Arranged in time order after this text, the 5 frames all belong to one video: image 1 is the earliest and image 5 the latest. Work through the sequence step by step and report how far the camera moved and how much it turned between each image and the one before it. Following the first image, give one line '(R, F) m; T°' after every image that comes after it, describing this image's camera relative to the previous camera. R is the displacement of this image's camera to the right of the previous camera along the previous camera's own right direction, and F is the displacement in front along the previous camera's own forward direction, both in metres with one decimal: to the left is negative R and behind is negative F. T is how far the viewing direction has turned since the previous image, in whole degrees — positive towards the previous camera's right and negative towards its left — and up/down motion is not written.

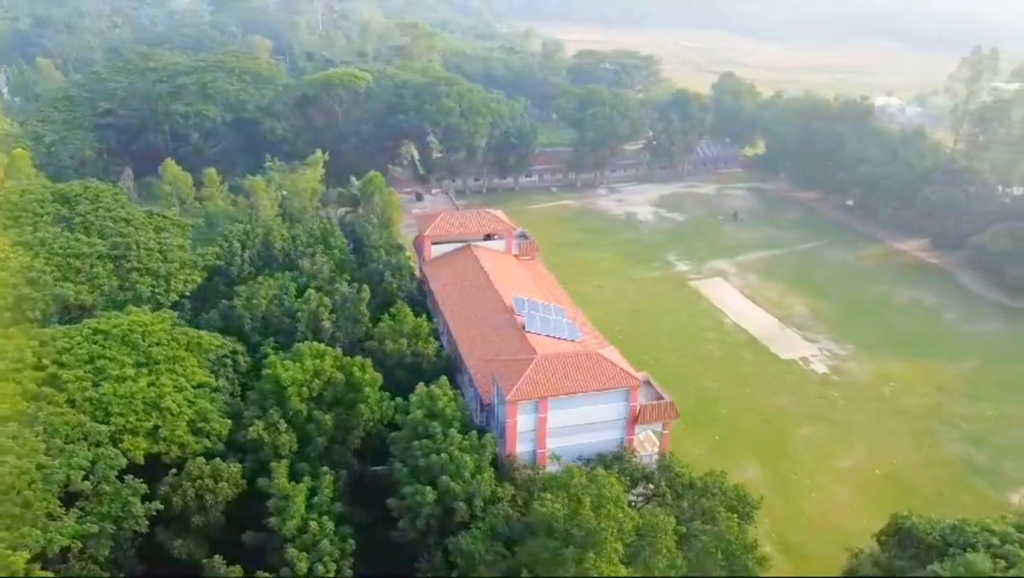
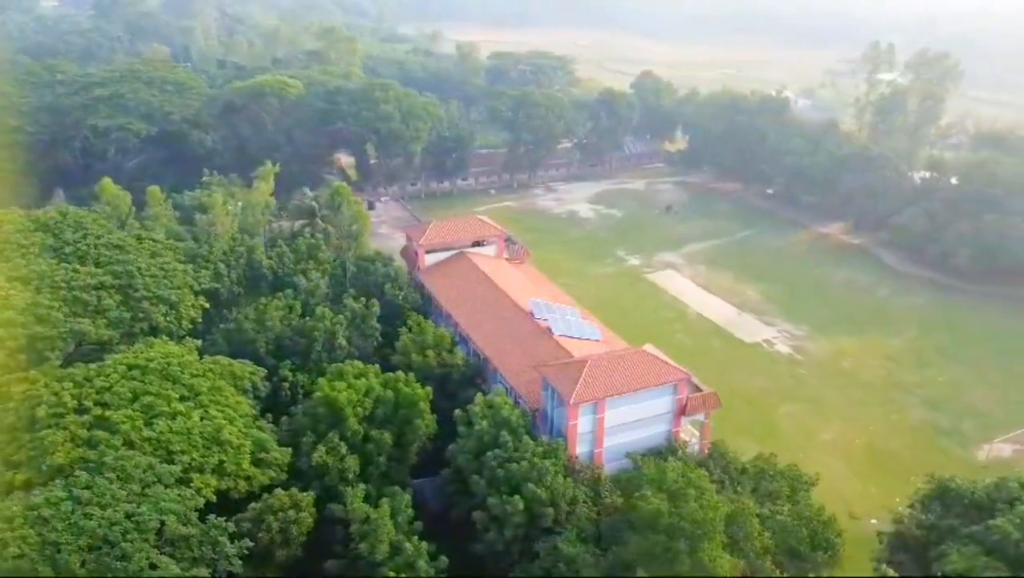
(-2.8, 0.0) m; +8°
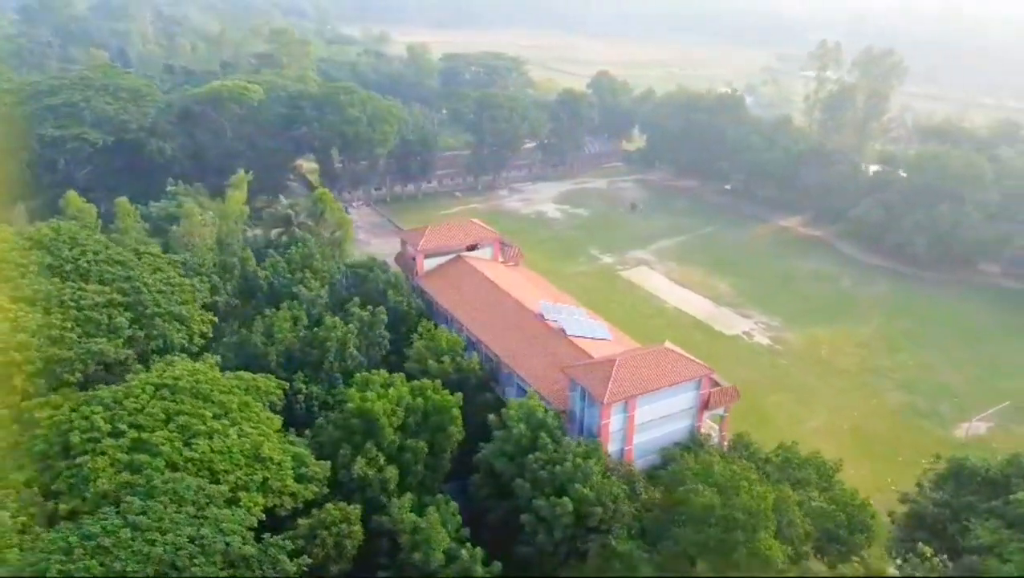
(-1.6, 0.0) m; +4°
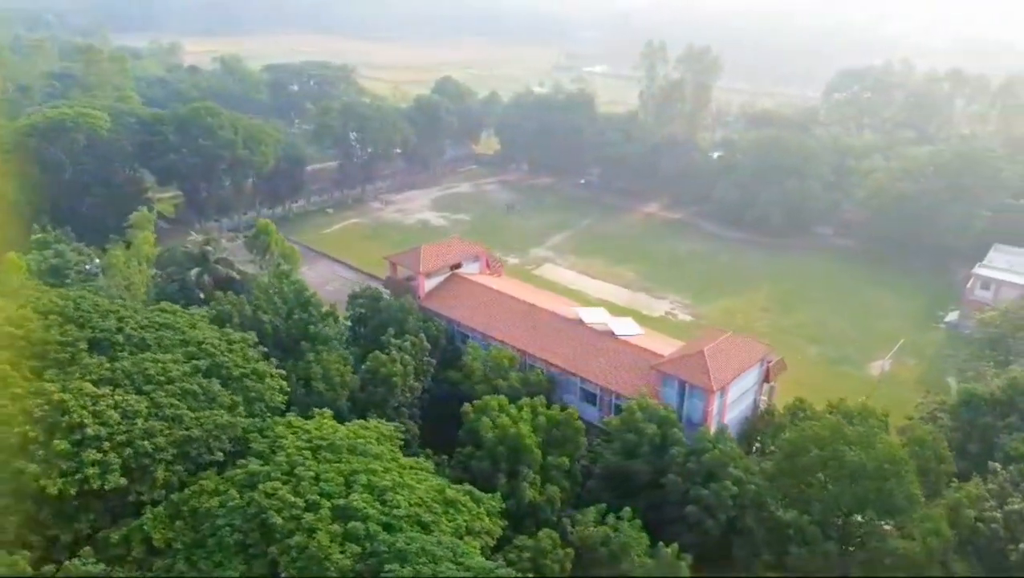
(-6.1, +0.5) m; +16°
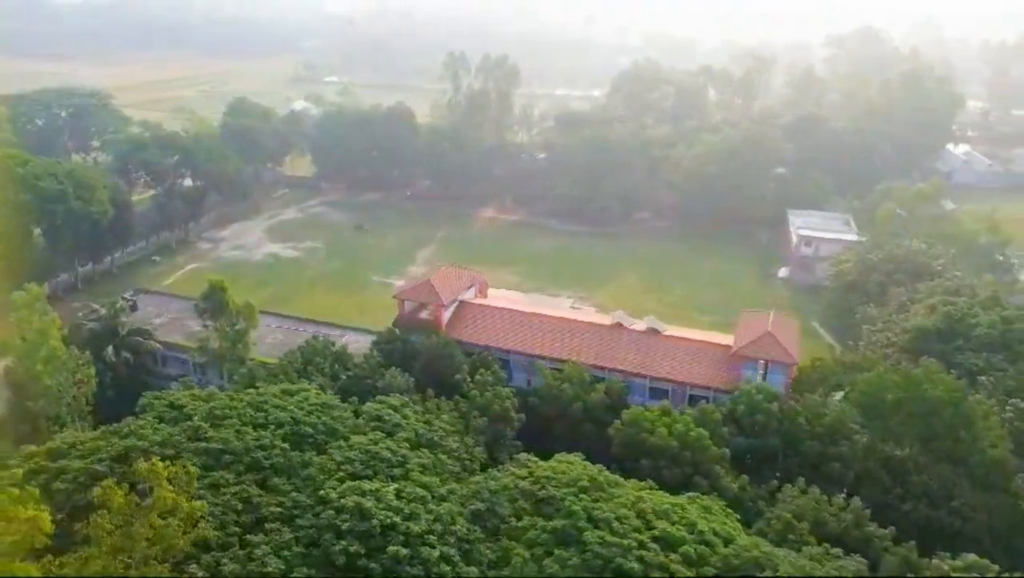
(-8.0, +1.1) m; +21°
